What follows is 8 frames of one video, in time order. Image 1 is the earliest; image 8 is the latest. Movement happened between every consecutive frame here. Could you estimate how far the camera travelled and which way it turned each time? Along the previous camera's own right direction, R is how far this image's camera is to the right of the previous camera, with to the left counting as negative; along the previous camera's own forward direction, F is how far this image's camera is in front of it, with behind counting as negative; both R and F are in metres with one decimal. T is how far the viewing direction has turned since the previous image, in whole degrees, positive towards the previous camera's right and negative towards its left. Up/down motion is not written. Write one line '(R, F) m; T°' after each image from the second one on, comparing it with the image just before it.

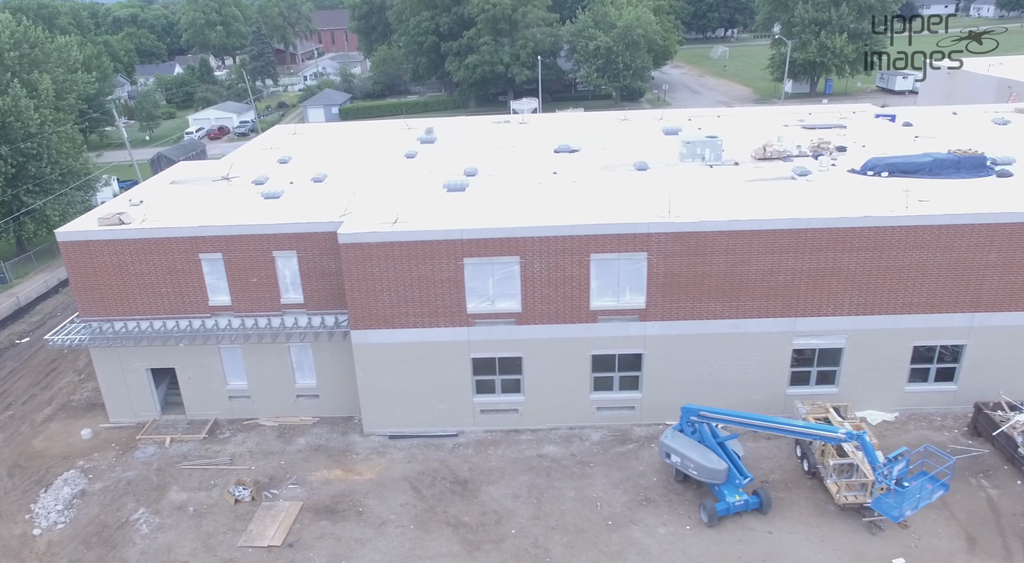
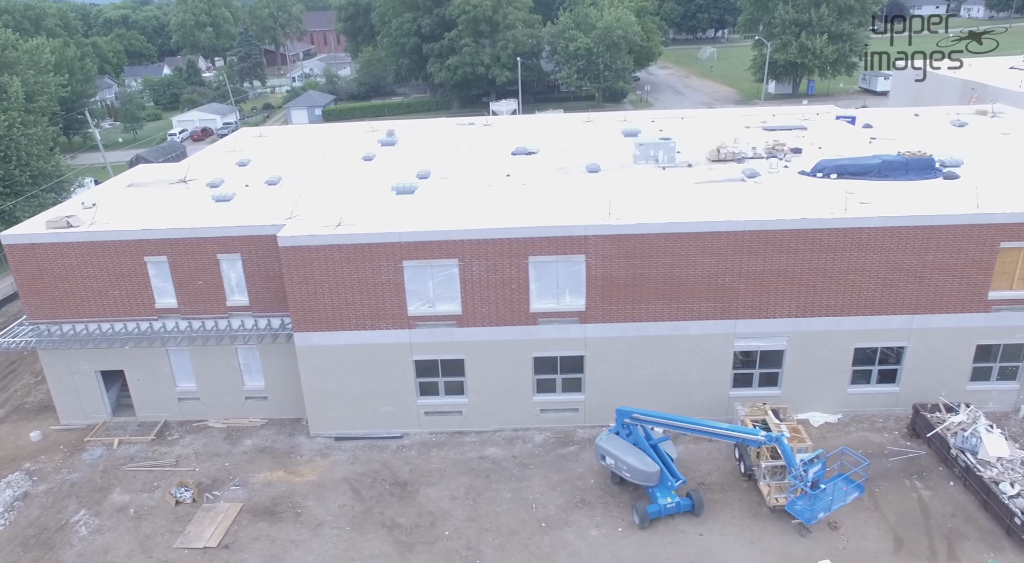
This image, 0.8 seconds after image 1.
(+1.7, -0.1) m; 0°
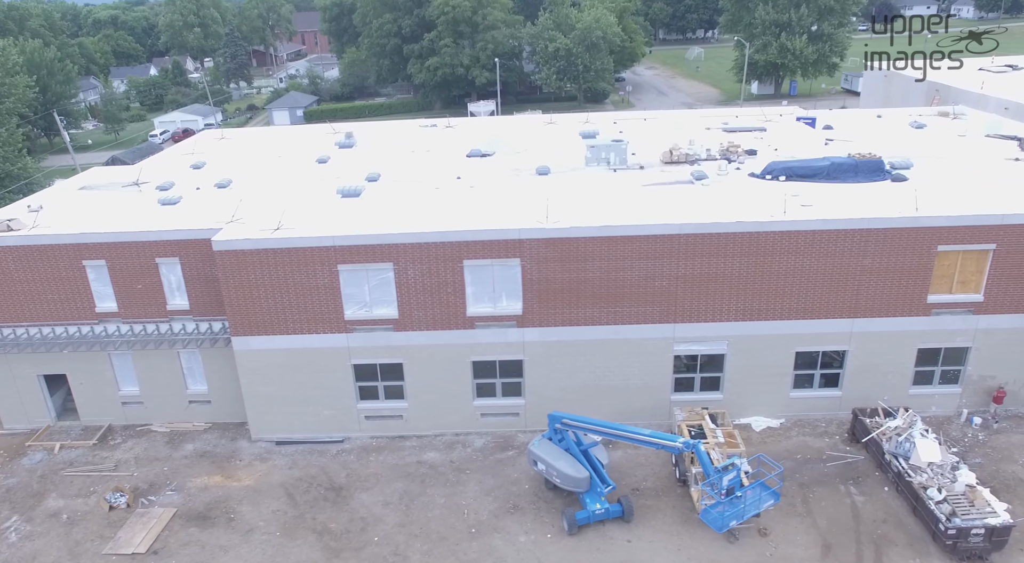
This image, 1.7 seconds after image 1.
(+1.8, +0.1) m; 0°
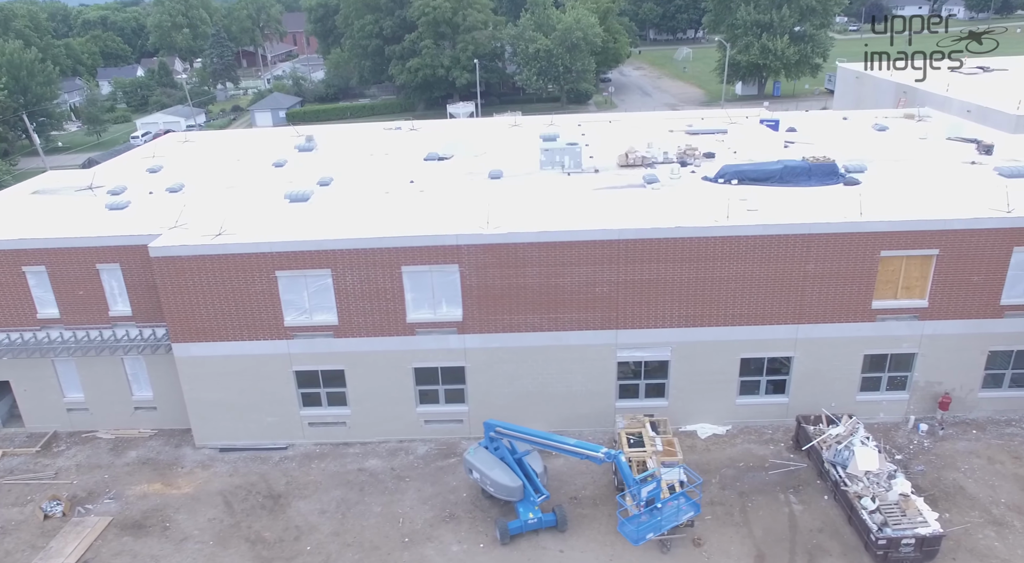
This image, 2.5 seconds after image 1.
(+1.7, +0.2) m; 0°
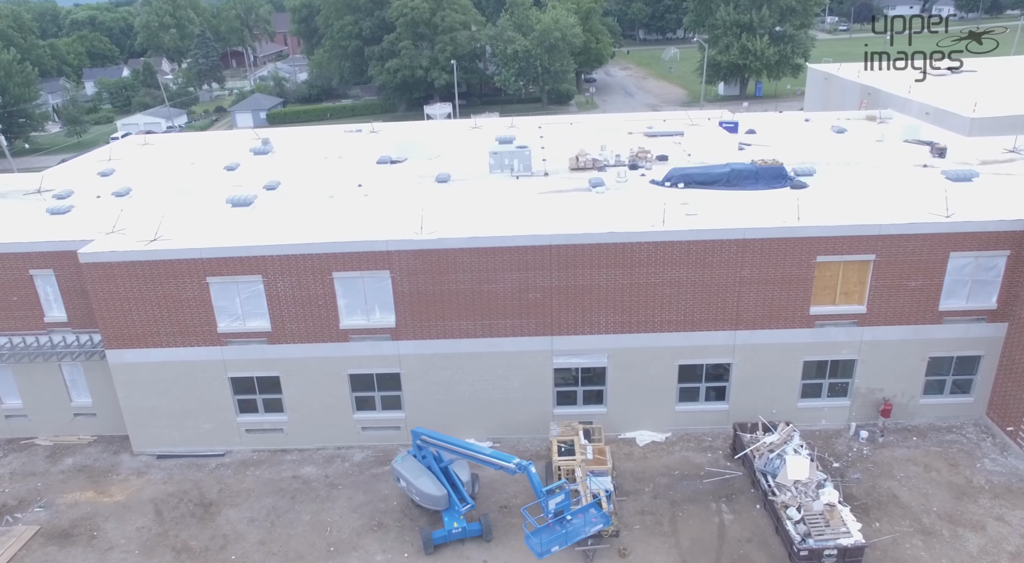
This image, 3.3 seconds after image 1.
(+1.8, +0.2) m; 0°
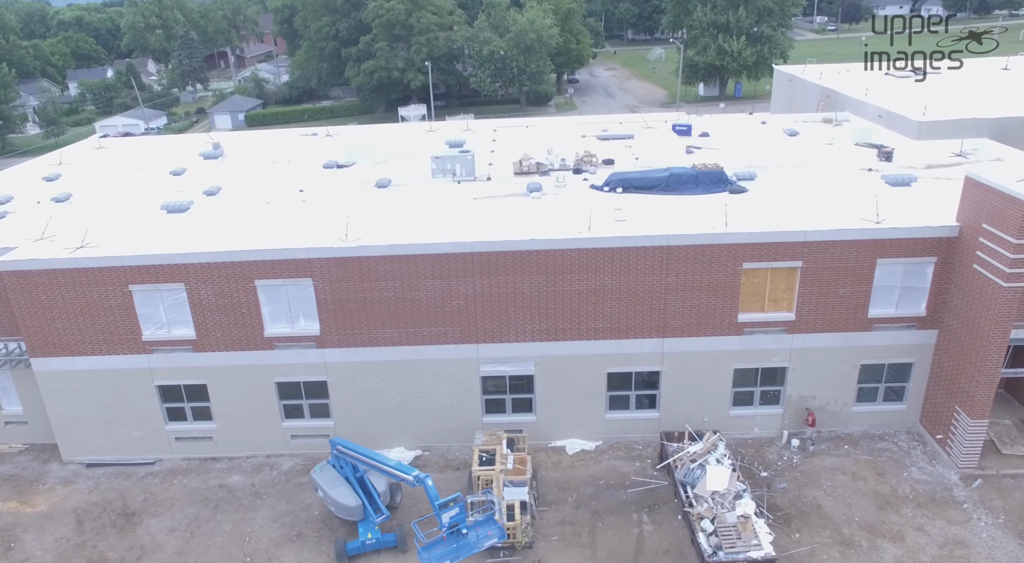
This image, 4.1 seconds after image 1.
(+2.0, +0.2) m; 0°
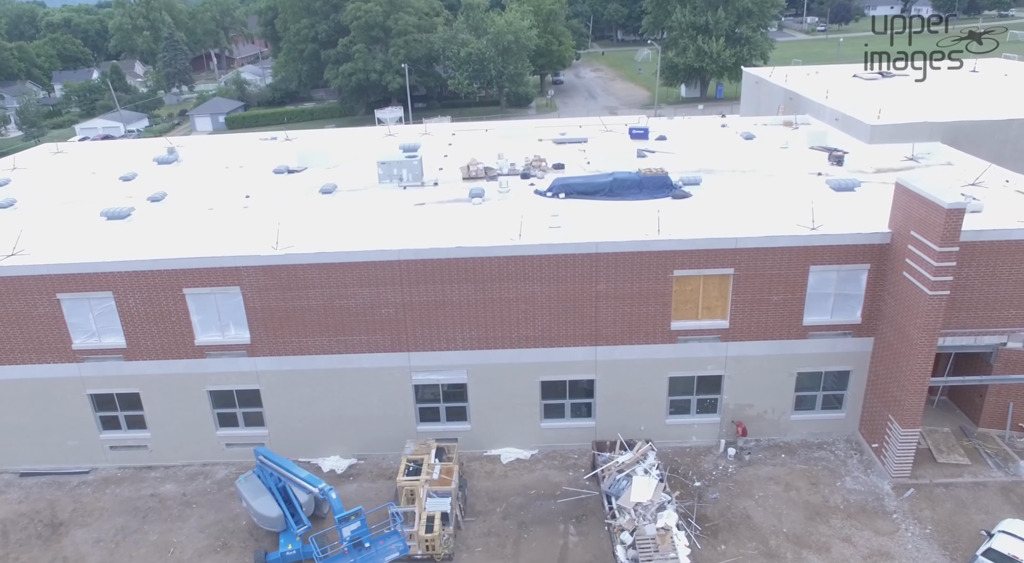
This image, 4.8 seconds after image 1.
(+1.9, +0.2) m; 0°
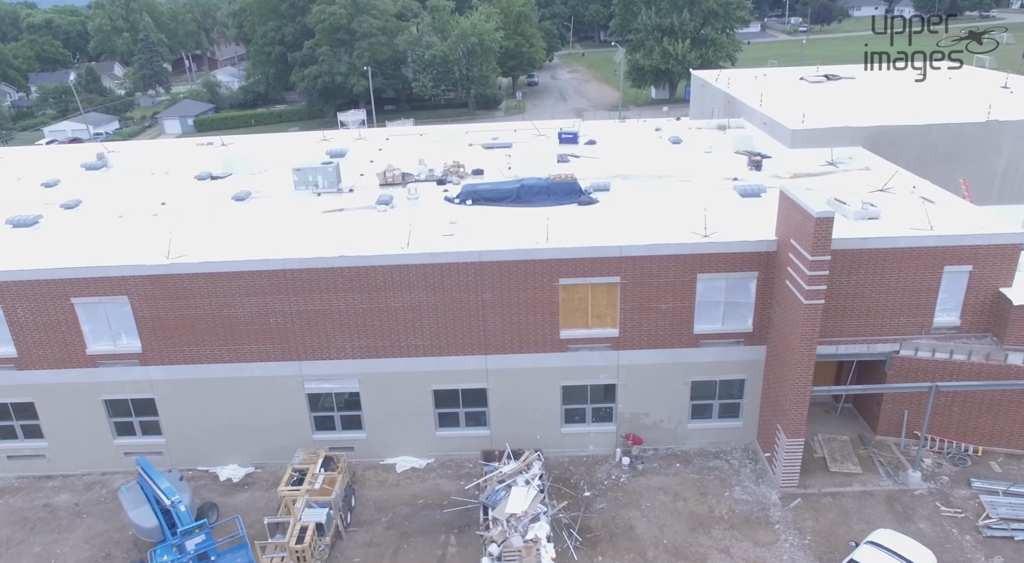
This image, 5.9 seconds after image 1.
(+2.9, +0.1) m; 0°
